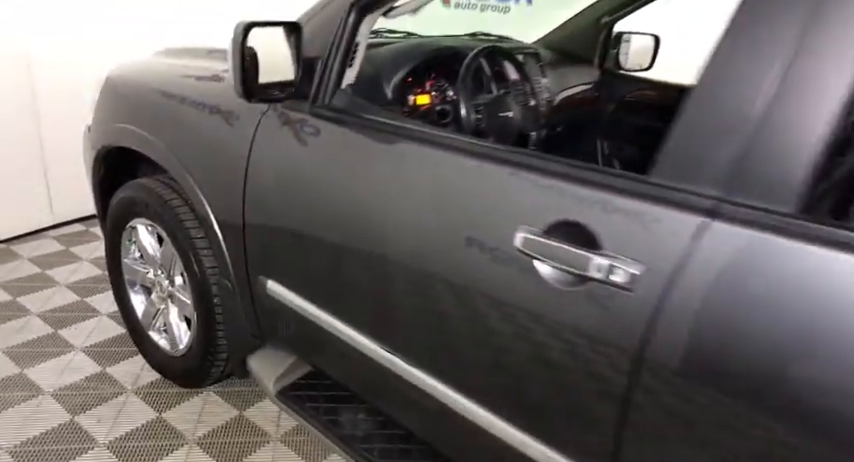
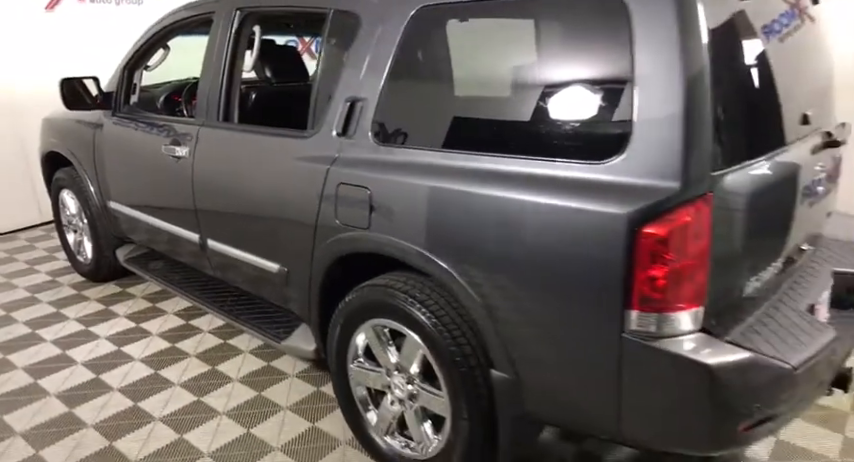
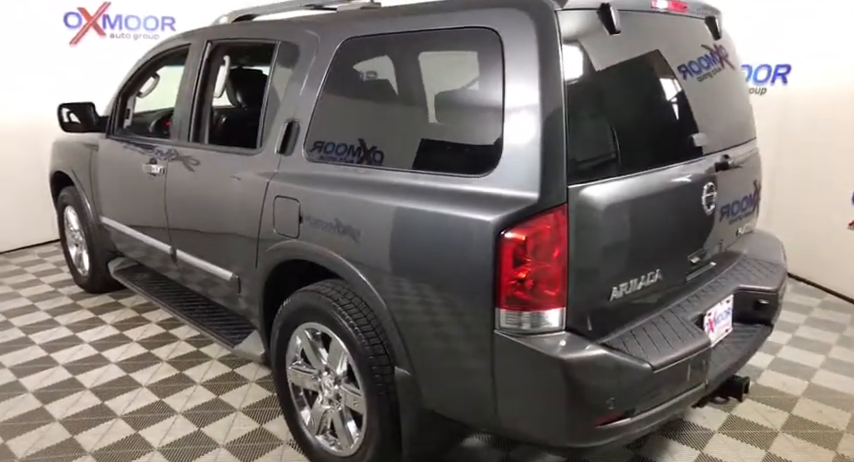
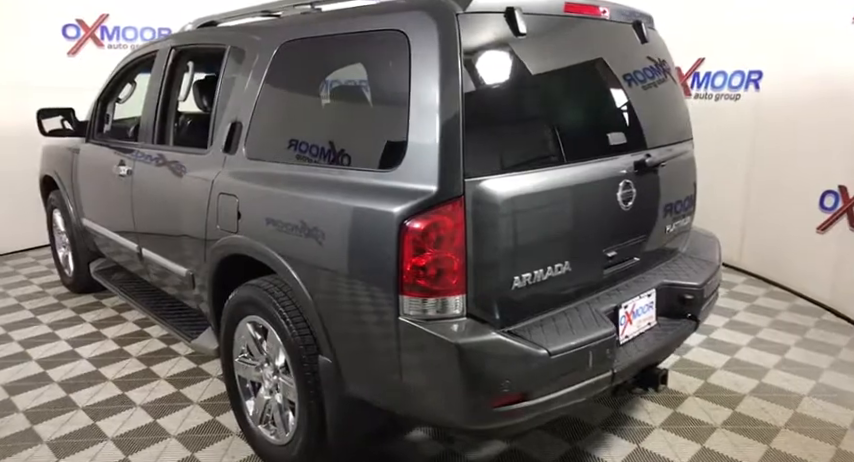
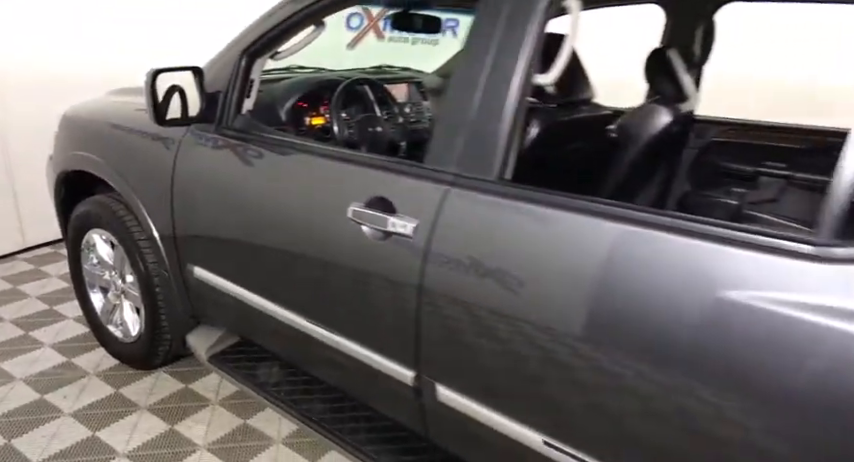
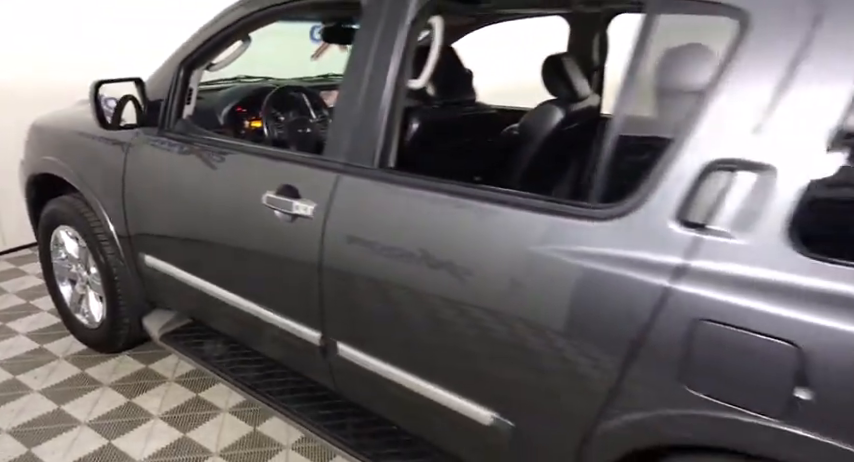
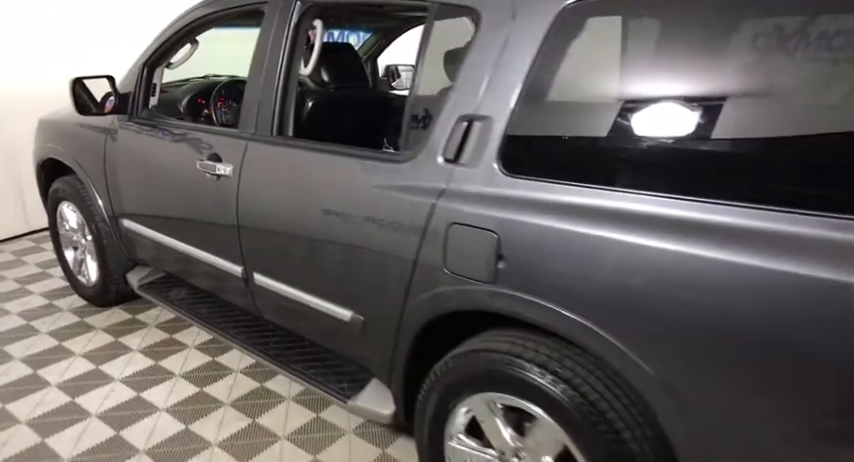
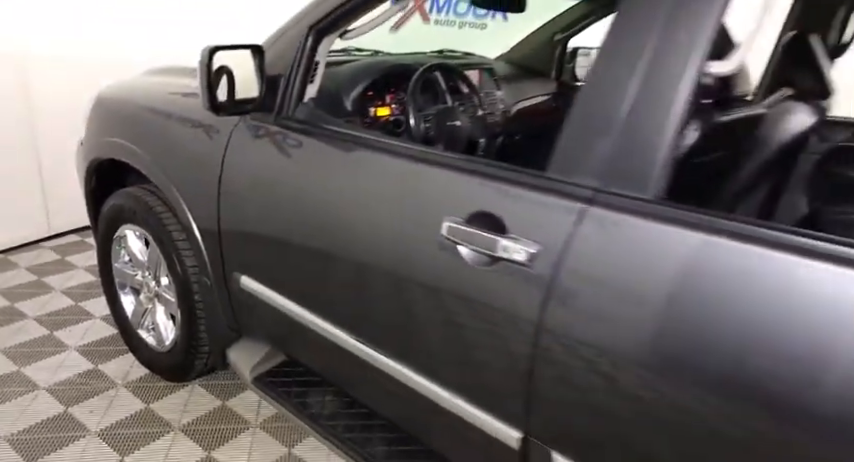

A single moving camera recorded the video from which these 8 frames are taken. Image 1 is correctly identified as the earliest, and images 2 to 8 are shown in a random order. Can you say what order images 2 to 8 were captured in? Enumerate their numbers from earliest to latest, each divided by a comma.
8, 5, 6, 7, 2, 3, 4
